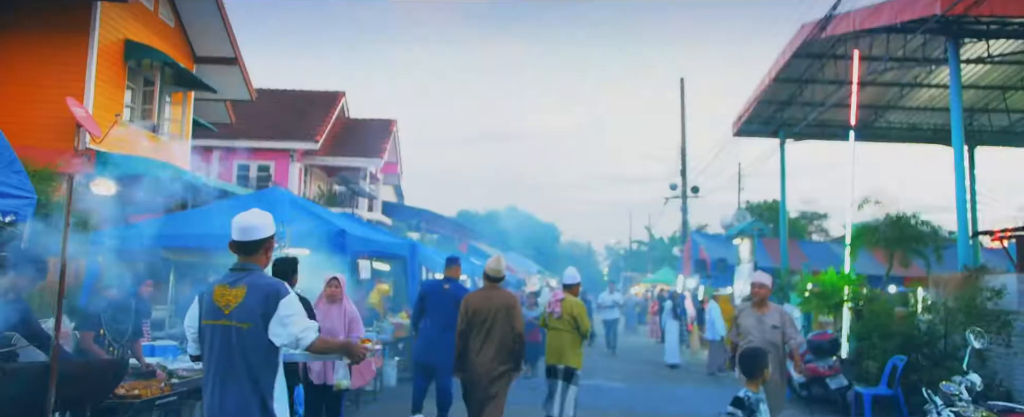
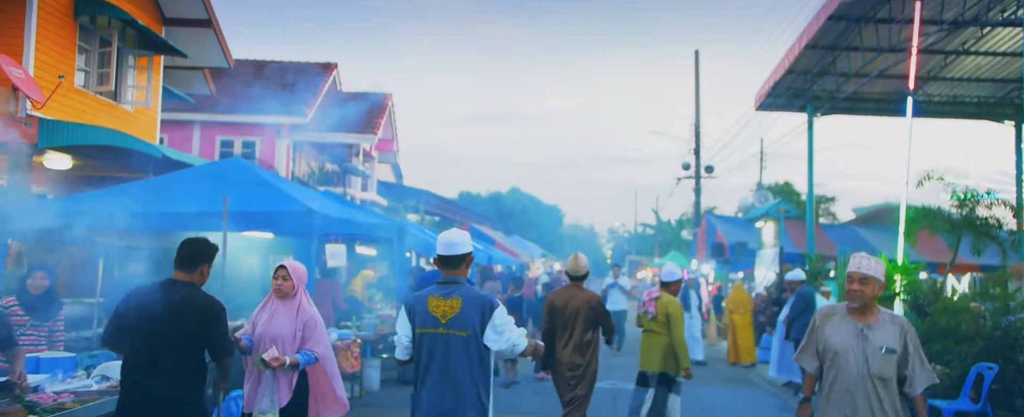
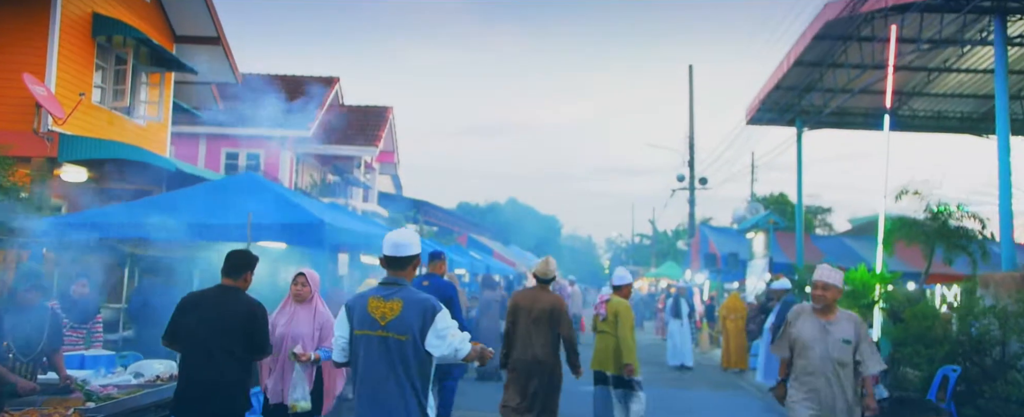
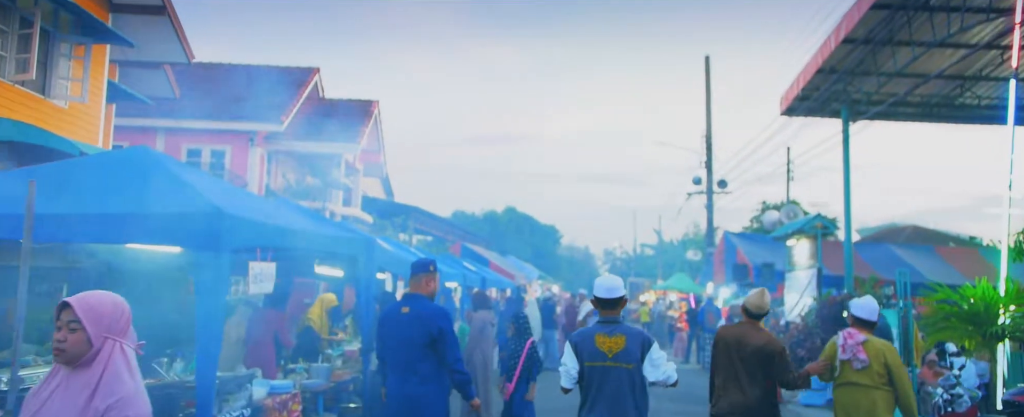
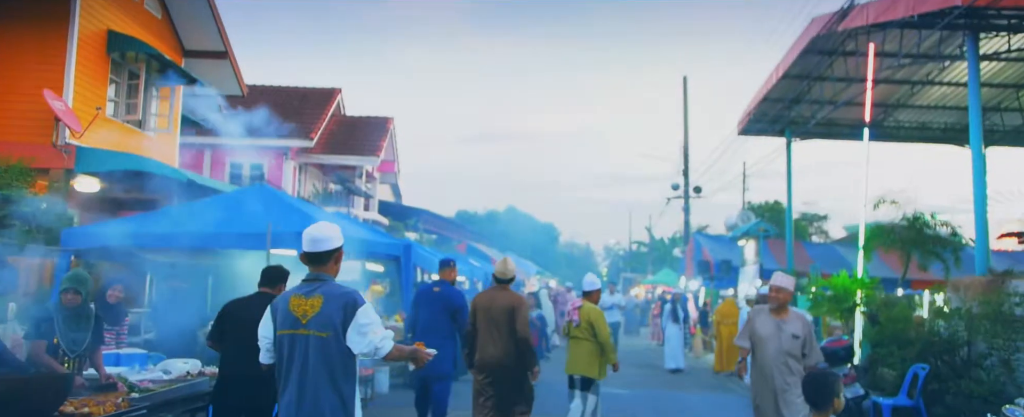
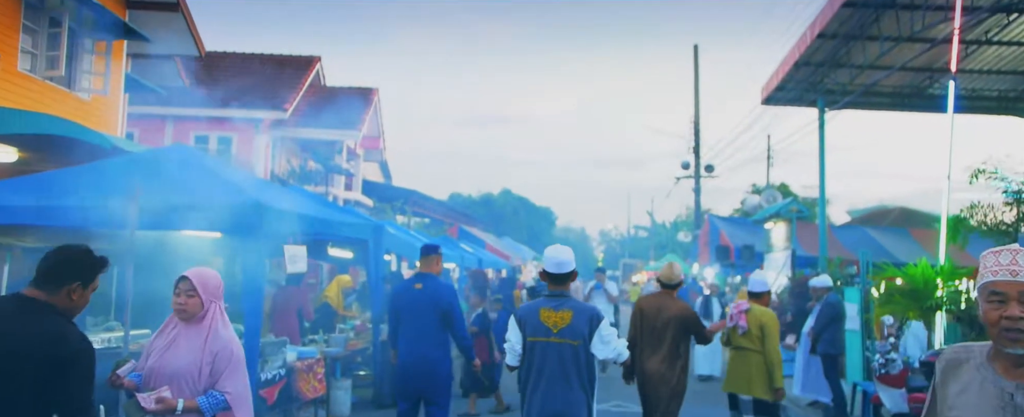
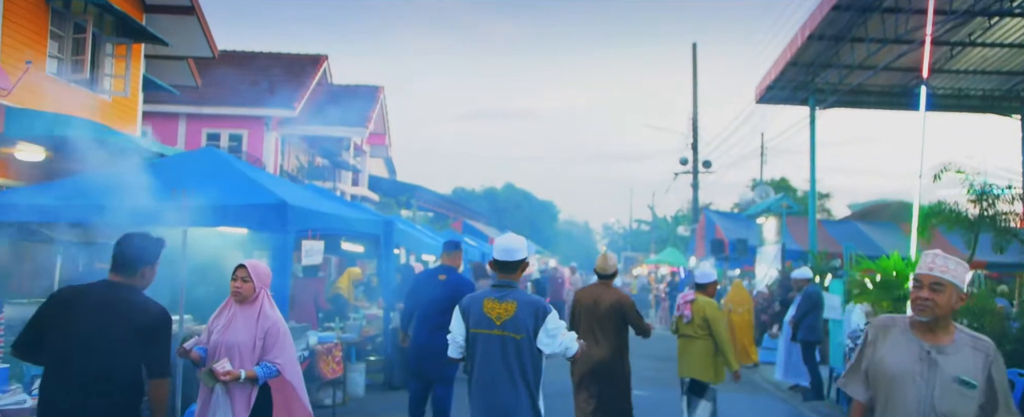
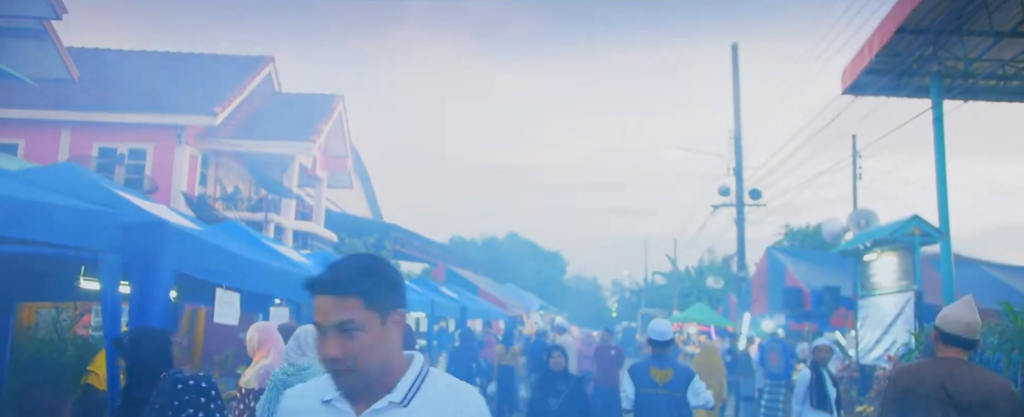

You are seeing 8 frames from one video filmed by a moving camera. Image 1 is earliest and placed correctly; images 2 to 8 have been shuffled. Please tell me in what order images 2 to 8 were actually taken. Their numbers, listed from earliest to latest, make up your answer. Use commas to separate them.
5, 3, 2, 7, 6, 4, 8
